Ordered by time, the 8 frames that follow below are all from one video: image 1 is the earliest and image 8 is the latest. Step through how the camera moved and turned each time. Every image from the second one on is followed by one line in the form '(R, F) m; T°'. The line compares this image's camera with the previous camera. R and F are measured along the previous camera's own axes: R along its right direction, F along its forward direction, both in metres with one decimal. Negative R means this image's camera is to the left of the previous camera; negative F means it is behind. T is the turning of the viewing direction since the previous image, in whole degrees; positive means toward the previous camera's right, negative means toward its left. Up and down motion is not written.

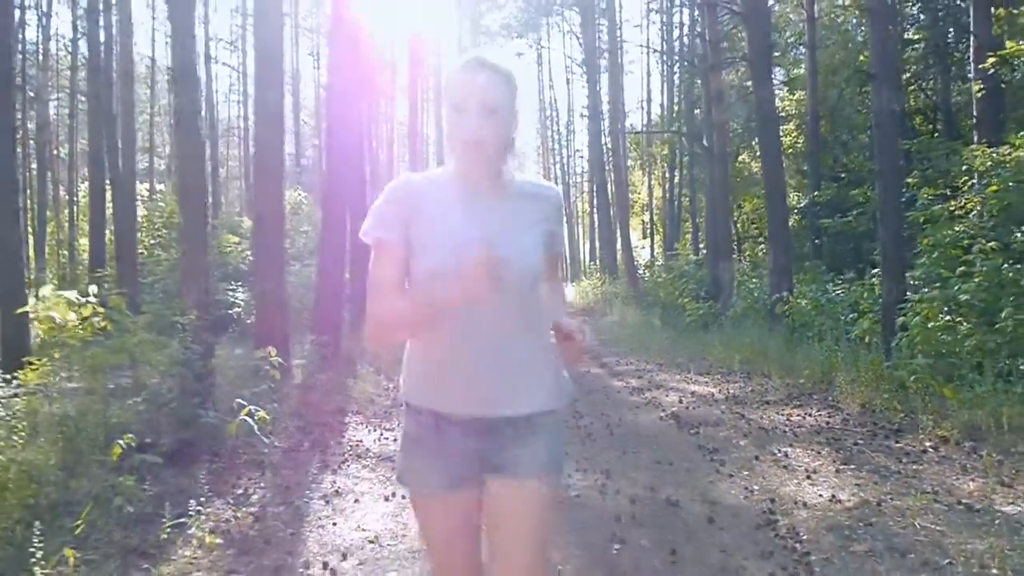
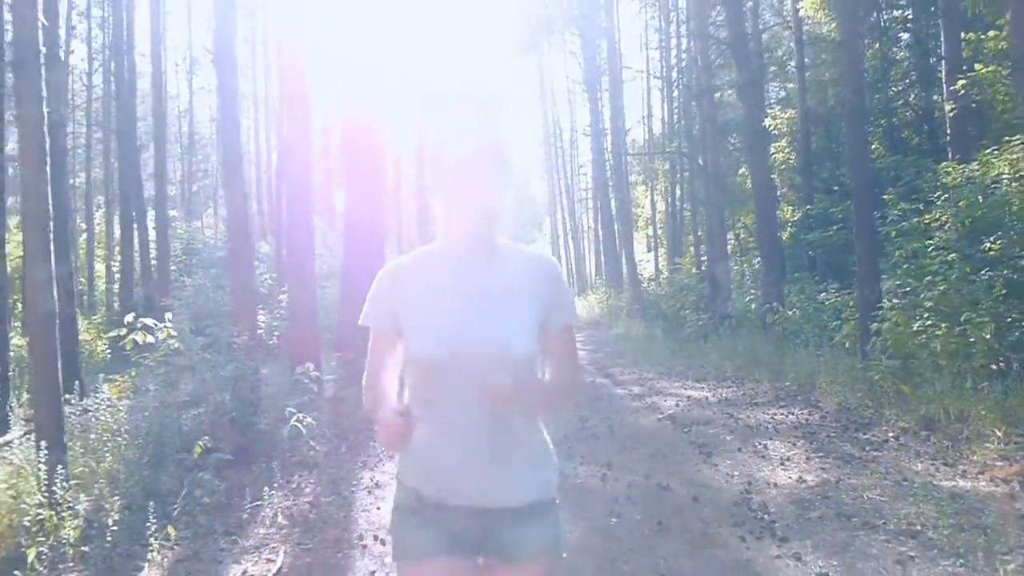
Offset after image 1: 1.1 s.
(0.0, -1.2) m; -1°
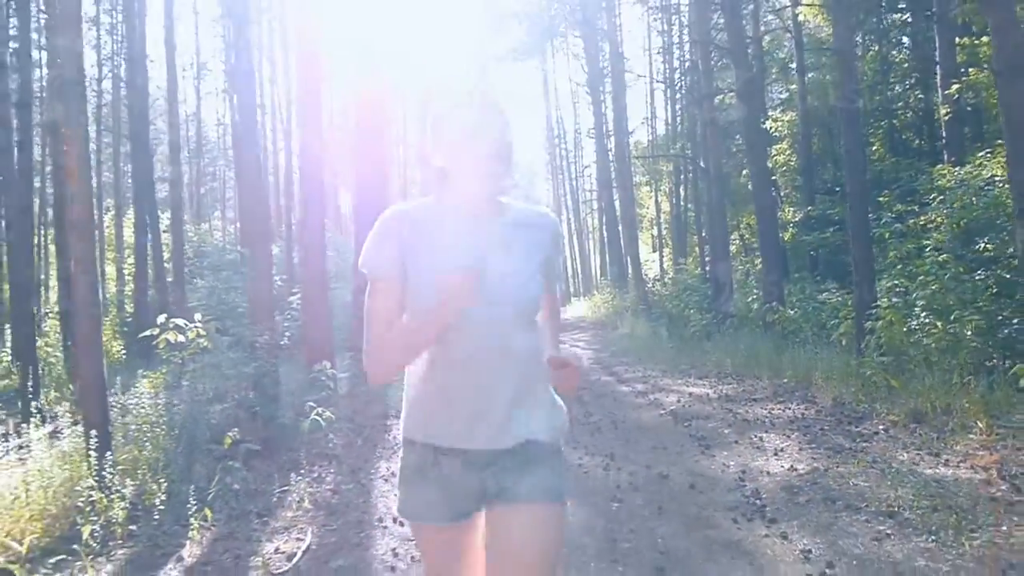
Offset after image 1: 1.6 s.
(0.0, -0.5) m; 0°
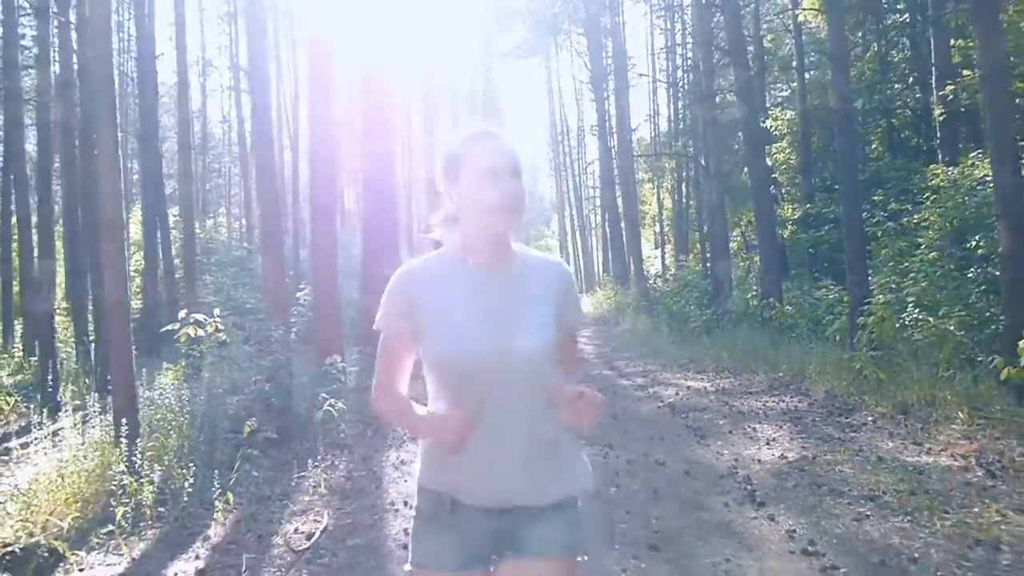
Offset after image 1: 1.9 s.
(0.0, -0.4) m; 0°
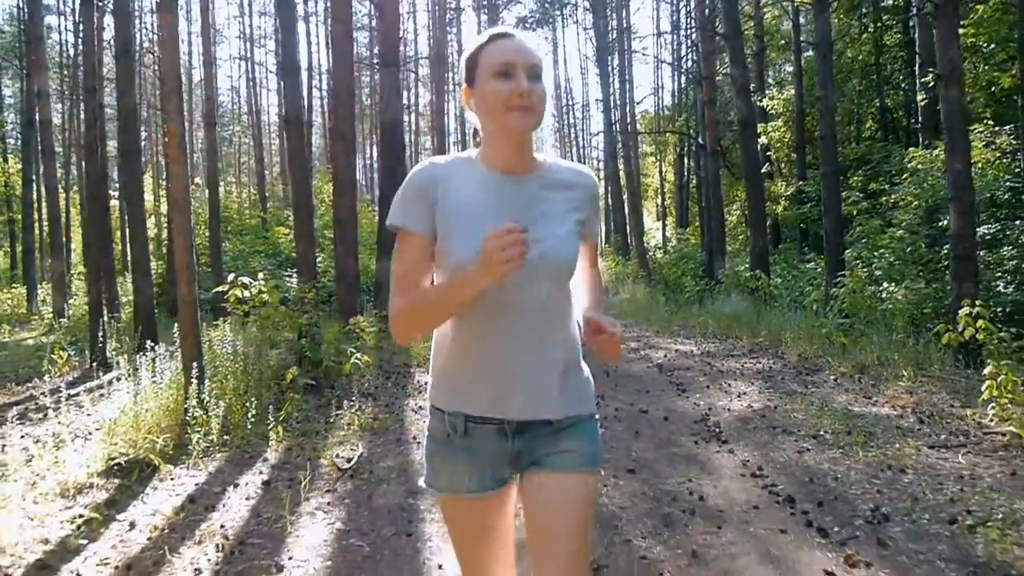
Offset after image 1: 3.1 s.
(0.0, -1.3) m; 0°
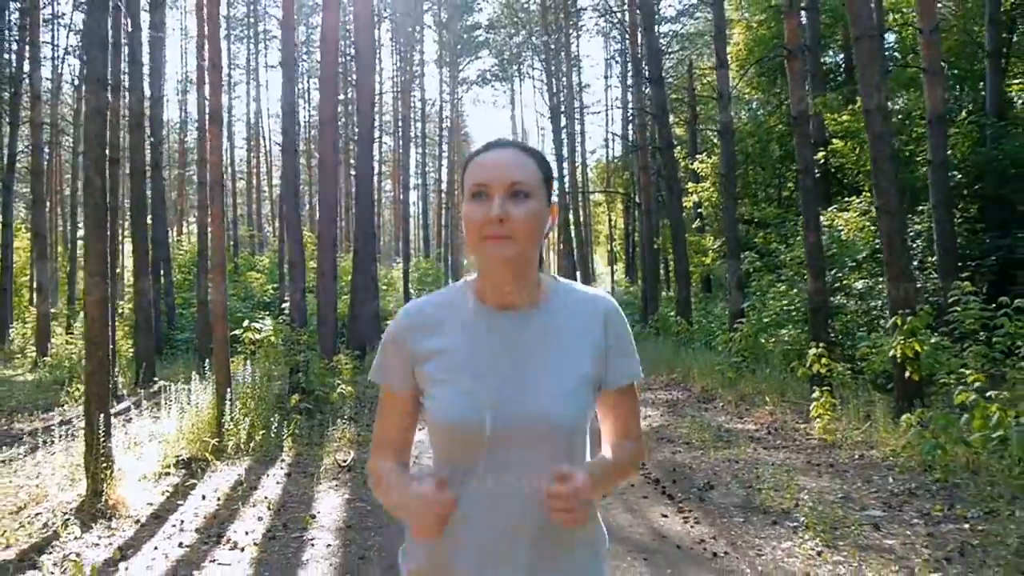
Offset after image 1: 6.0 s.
(0.0, -2.8) m; +3°
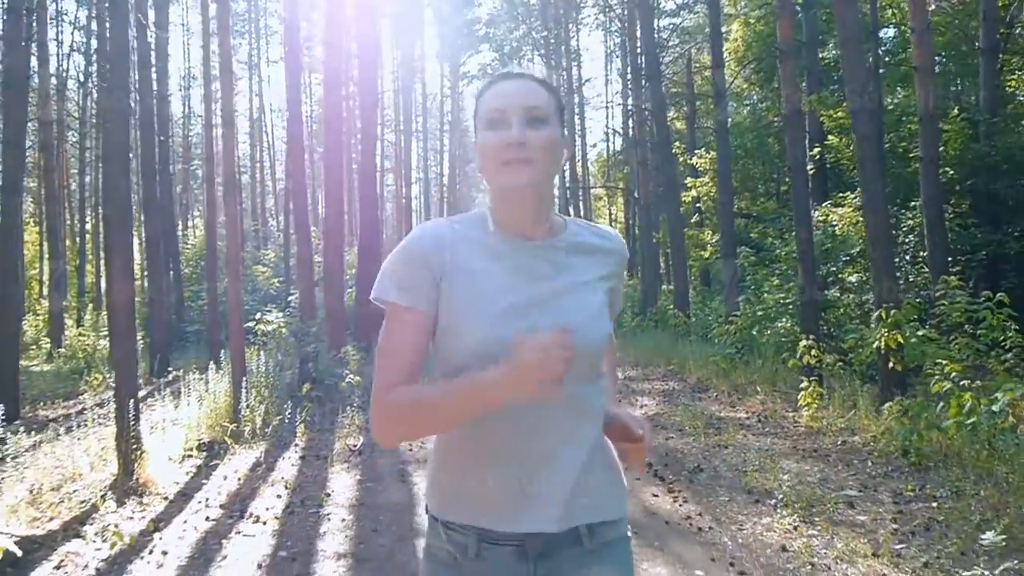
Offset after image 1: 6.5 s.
(0.0, -0.5) m; 0°
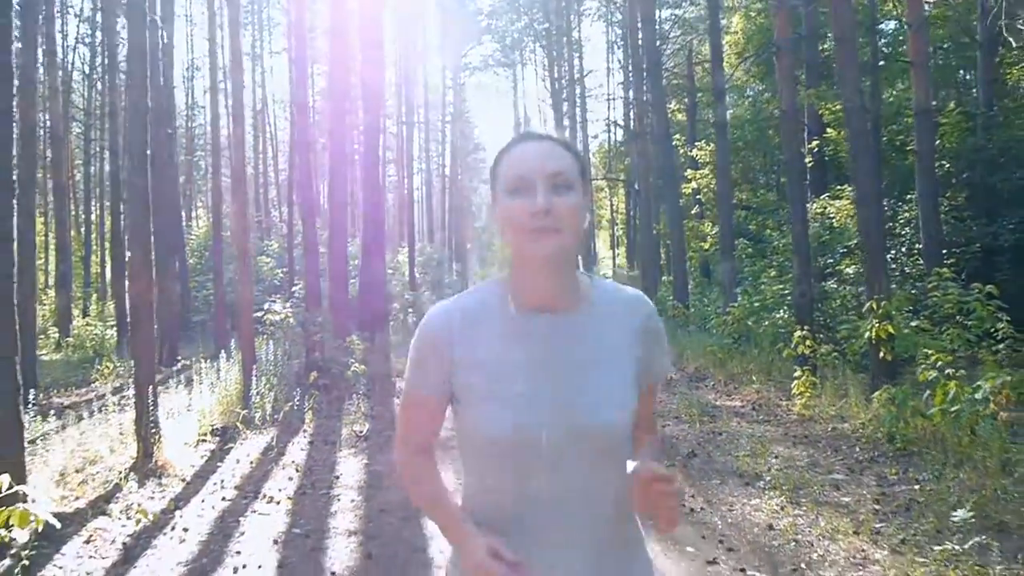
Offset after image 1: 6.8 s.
(0.0, -0.3) m; 0°
